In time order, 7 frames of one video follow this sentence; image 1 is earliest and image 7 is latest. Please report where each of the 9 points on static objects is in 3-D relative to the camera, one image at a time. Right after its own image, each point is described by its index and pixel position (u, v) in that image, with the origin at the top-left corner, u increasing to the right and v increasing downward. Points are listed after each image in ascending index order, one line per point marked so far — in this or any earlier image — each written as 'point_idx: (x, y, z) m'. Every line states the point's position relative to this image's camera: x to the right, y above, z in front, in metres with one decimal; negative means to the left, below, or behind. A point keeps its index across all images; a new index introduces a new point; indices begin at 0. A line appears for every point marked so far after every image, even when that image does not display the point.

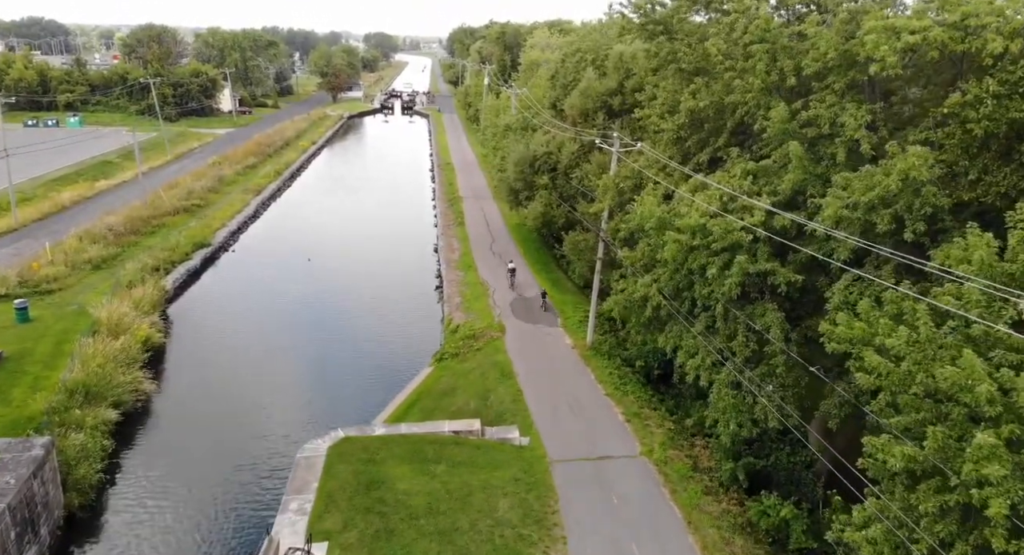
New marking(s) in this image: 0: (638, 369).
0: (+3.5, -2.5, +18.5) m
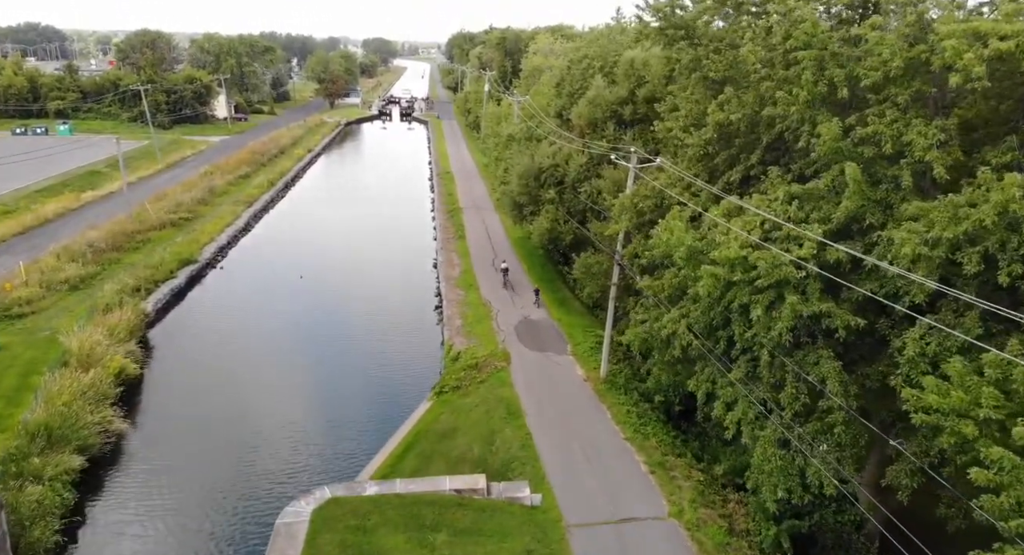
0: (+3.7, -3.3, +16.9) m
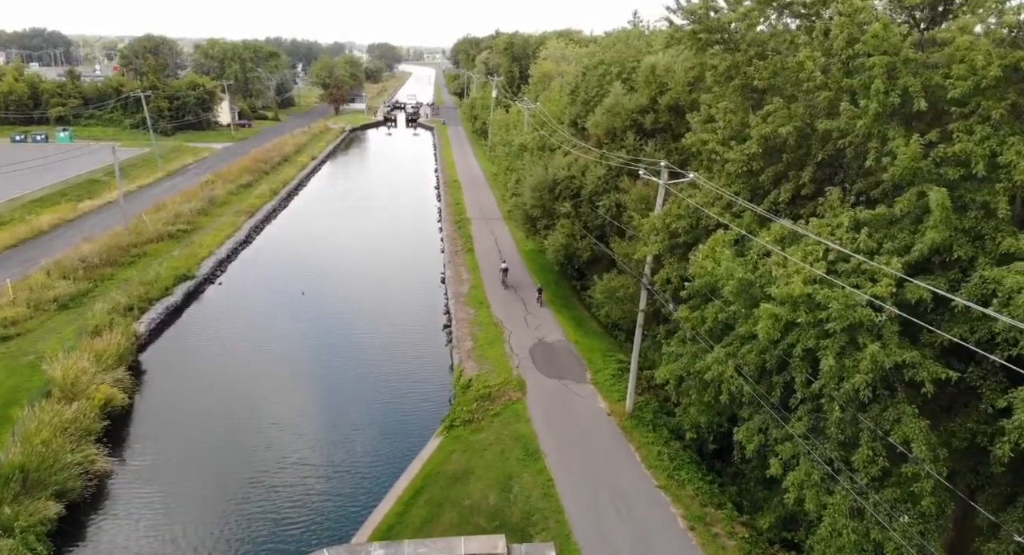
0: (+4.2, -3.9, +15.4) m
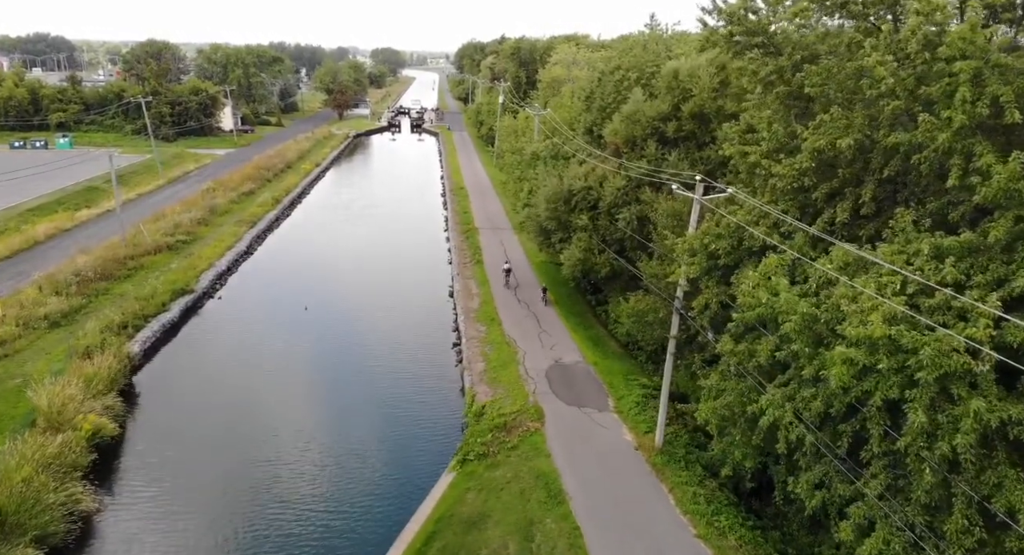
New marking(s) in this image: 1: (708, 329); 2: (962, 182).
0: (+4.6, -4.4, +14.1) m
1: (+3.8, -1.0, +12.6) m
2: (+5.9, +1.3, +8.6) m
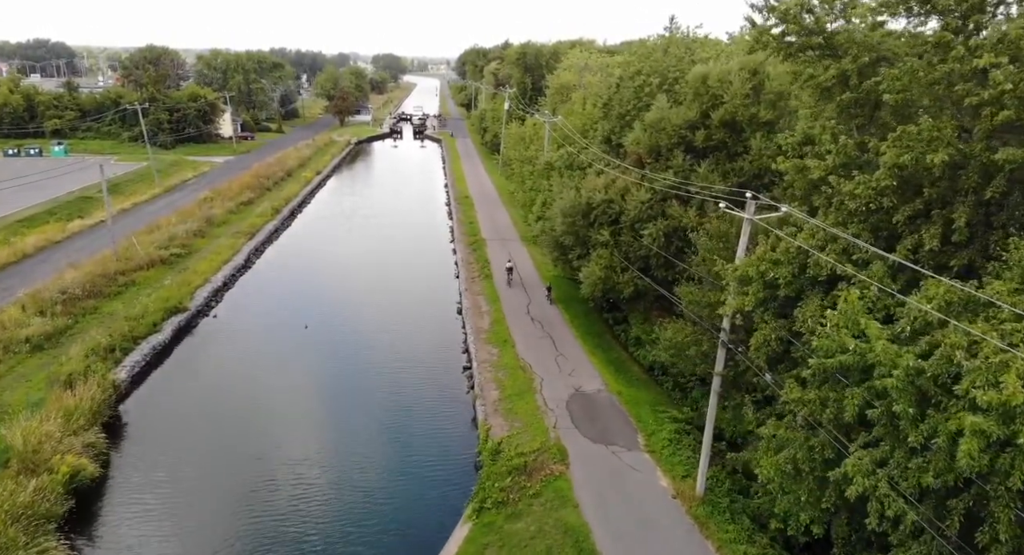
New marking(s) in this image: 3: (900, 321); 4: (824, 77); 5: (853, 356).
0: (+5.1, -4.9, +12.6) m
1: (+4.3, -1.6, +11.1) m
2: (+6.4, +0.7, +7.1) m
3: (+5.0, -0.6, +8.4) m
4: (+5.5, +3.5, +11.4) m
5: (+4.3, -1.0, +8.3) m
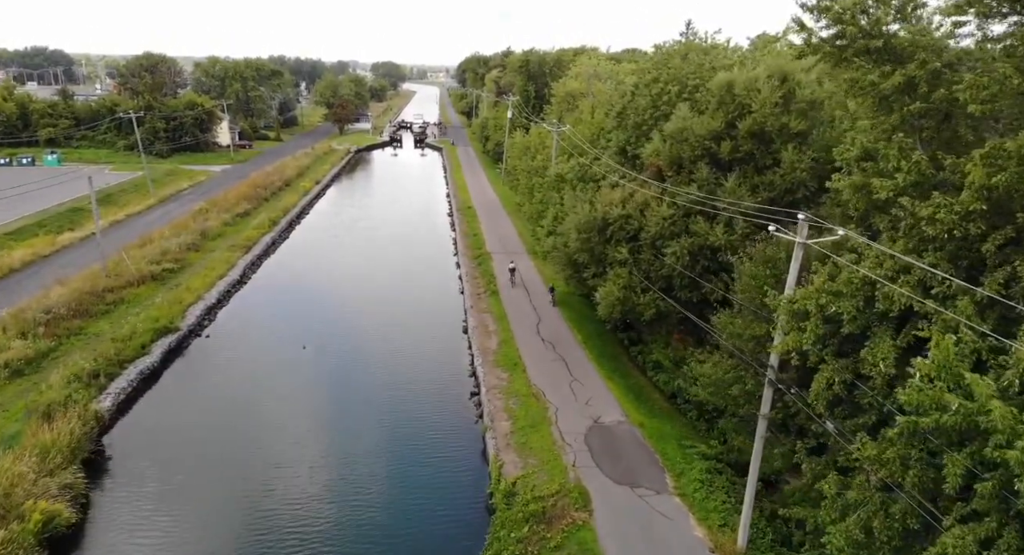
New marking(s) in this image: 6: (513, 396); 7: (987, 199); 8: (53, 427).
0: (+5.5, -5.5, +11.2) m
1: (+4.7, -2.1, +9.7) m
2: (+6.8, +0.3, +5.8) m
3: (+5.4, -1.0, +7.1) m
4: (+5.9, +3.0, +10.2) m
5: (+4.7, -1.5, +7.0) m
6: (+0.1, -3.5, +18.8) m
7: (+6.2, +1.0, +8.5) m
8: (-11.4, -3.6, +16.2) m
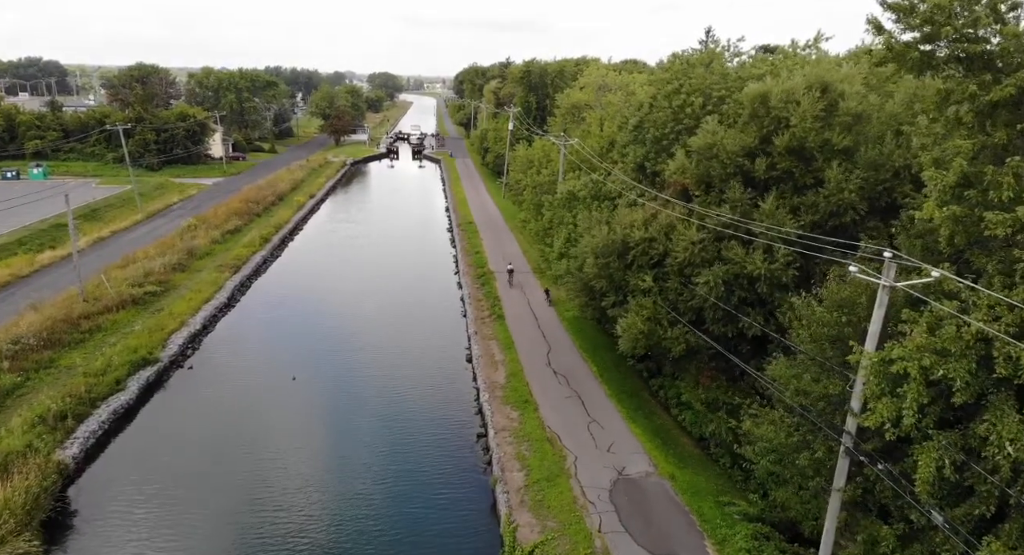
0: (+5.9, -6.2, +9.4) m
1: (+5.0, -2.7, +7.9) m
2: (+7.2, -0.3, +4.0) m
3: (+5.8, -1.7, +5.3) m
4: (+6.2, +2.3, +8.4) m
5: (+5.1, -2.1, +5.2) m
6: (+0.4, -4.3, +16.9) m
7: (+6.6, +0.4, +6.8) m
8: (-11.0, -4.4, +14.3) m
